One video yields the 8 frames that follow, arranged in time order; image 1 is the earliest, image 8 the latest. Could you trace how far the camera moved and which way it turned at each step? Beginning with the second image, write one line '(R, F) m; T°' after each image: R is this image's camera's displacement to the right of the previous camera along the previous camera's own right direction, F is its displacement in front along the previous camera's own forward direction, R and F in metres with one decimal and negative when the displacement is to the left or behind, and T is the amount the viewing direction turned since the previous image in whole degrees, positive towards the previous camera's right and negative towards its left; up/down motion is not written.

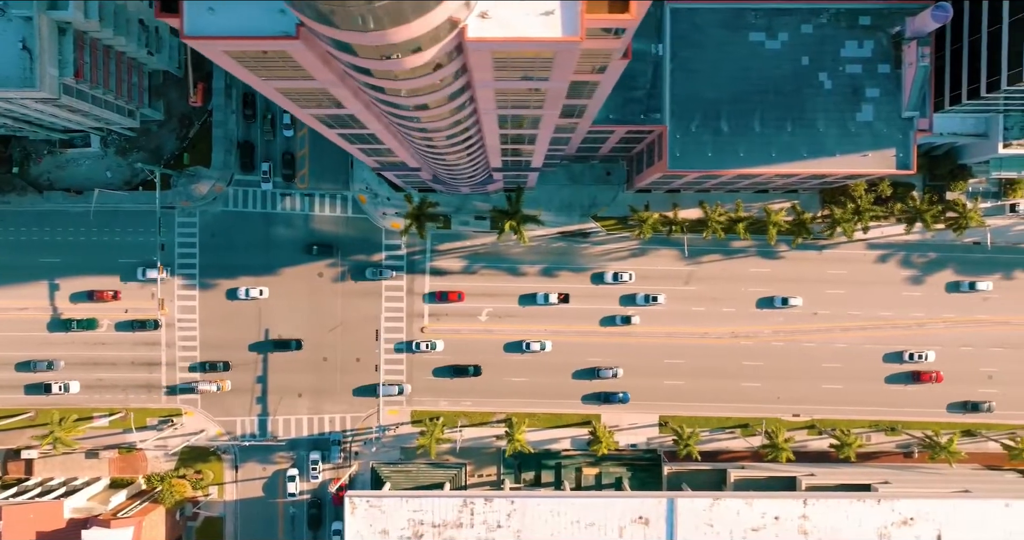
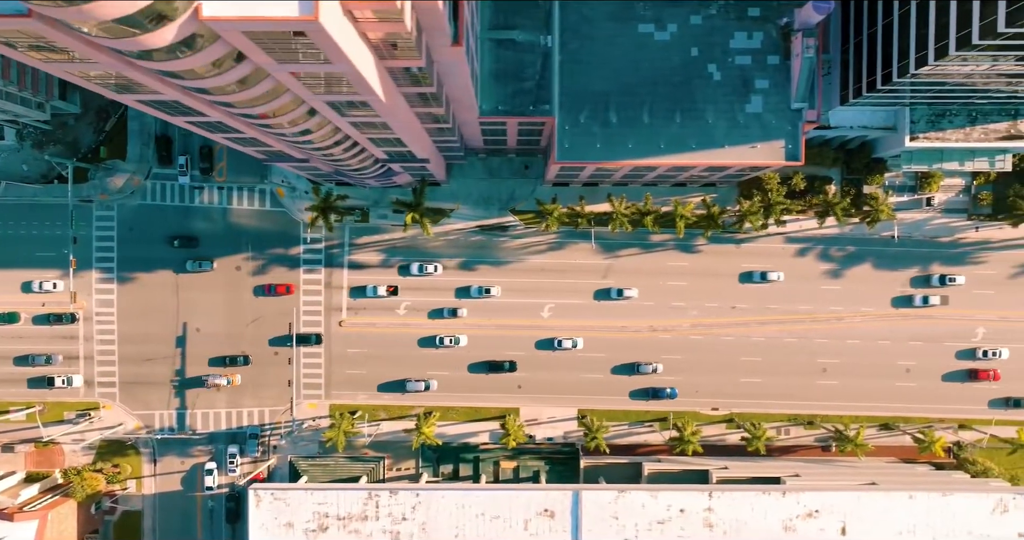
(+7.8, 0.0) m; 0°
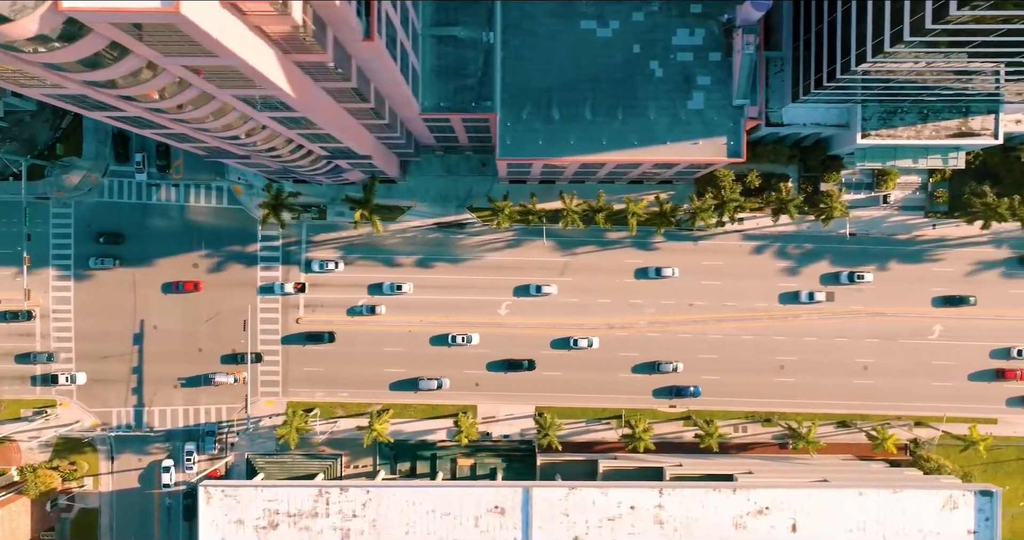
(+4.1, 0.0) m; 0°
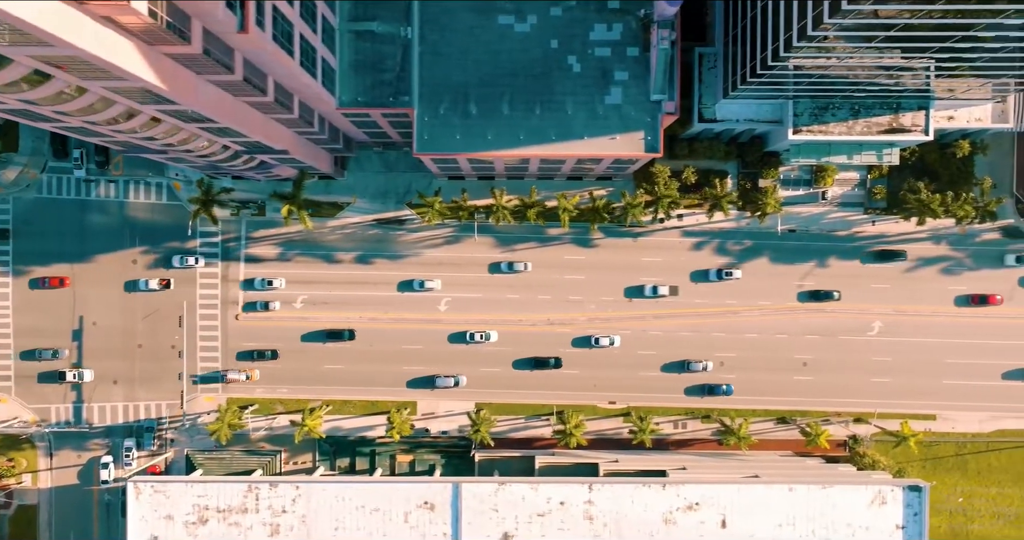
(+5.8, 0.0) m; 0°
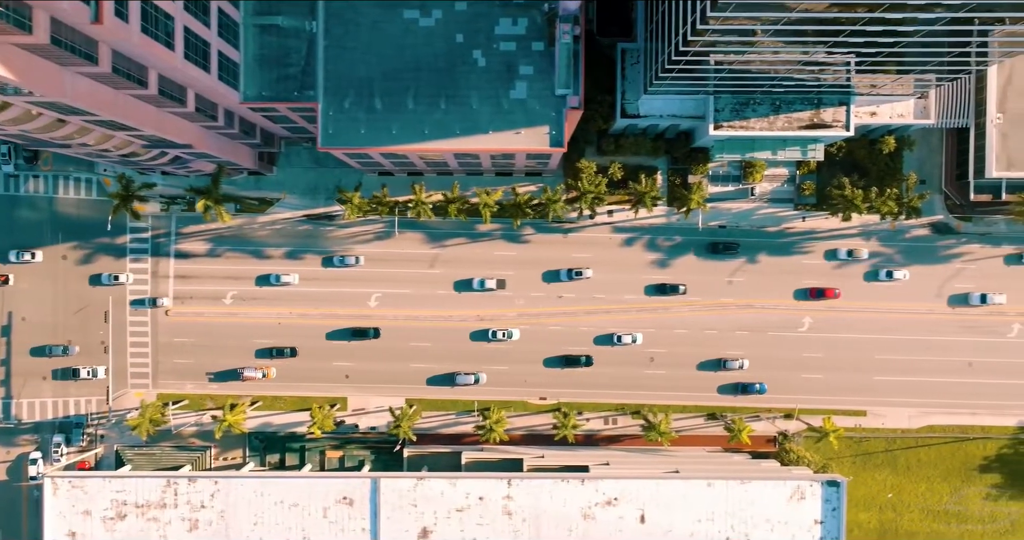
(+6.7, 0.0) m; 0°
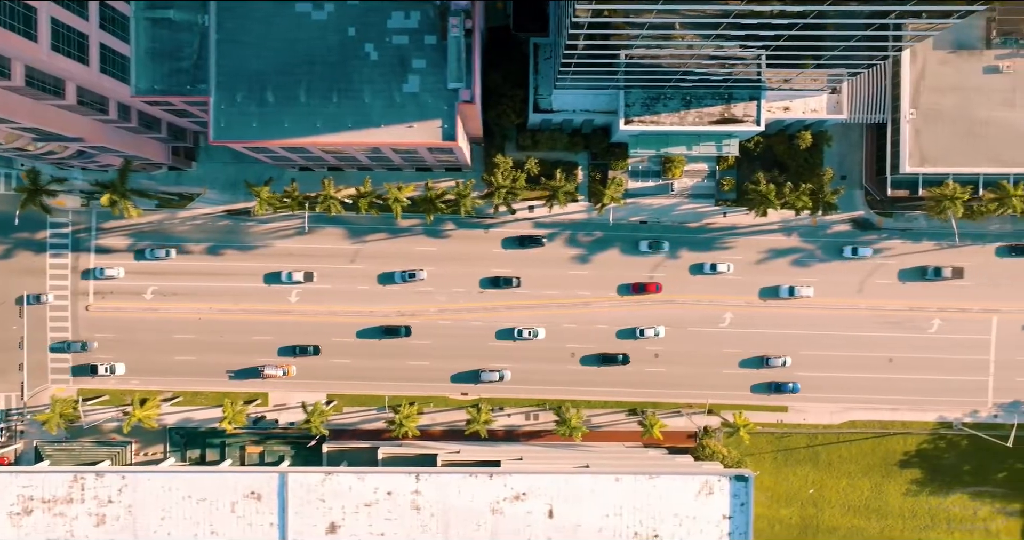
(+7.6, 0.0) m; 0°
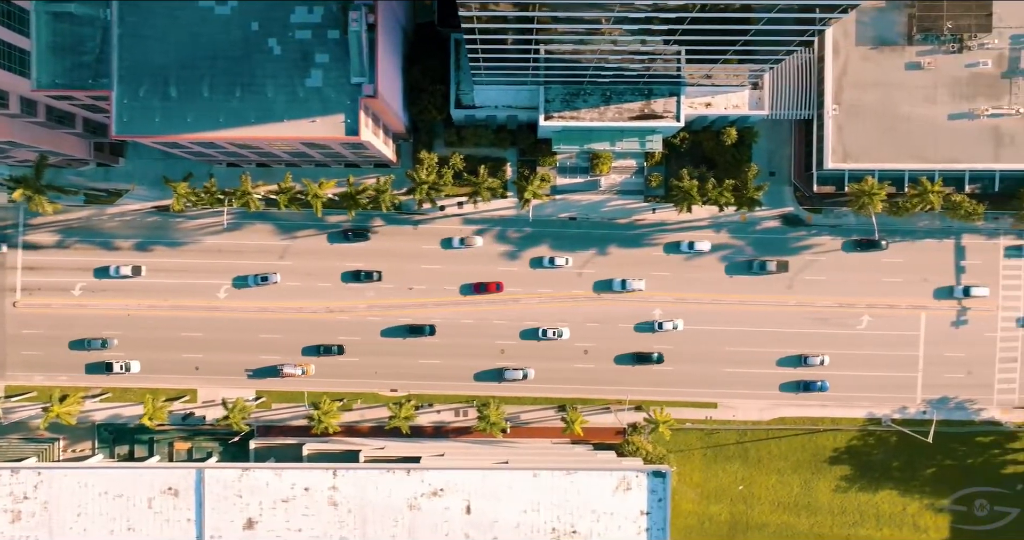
(+6.9, 0.0) m; 0°
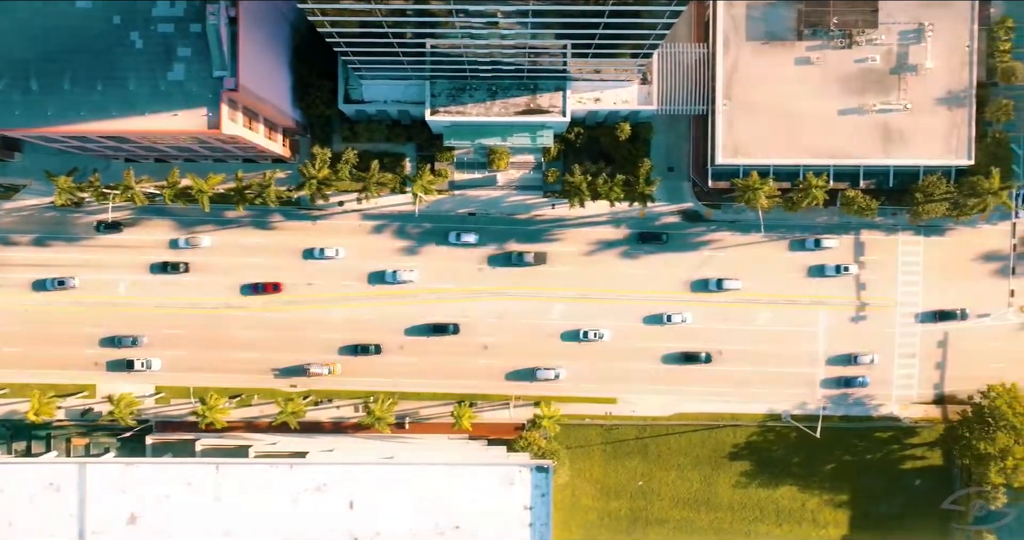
(+9.7, +0.1) m; 0°
